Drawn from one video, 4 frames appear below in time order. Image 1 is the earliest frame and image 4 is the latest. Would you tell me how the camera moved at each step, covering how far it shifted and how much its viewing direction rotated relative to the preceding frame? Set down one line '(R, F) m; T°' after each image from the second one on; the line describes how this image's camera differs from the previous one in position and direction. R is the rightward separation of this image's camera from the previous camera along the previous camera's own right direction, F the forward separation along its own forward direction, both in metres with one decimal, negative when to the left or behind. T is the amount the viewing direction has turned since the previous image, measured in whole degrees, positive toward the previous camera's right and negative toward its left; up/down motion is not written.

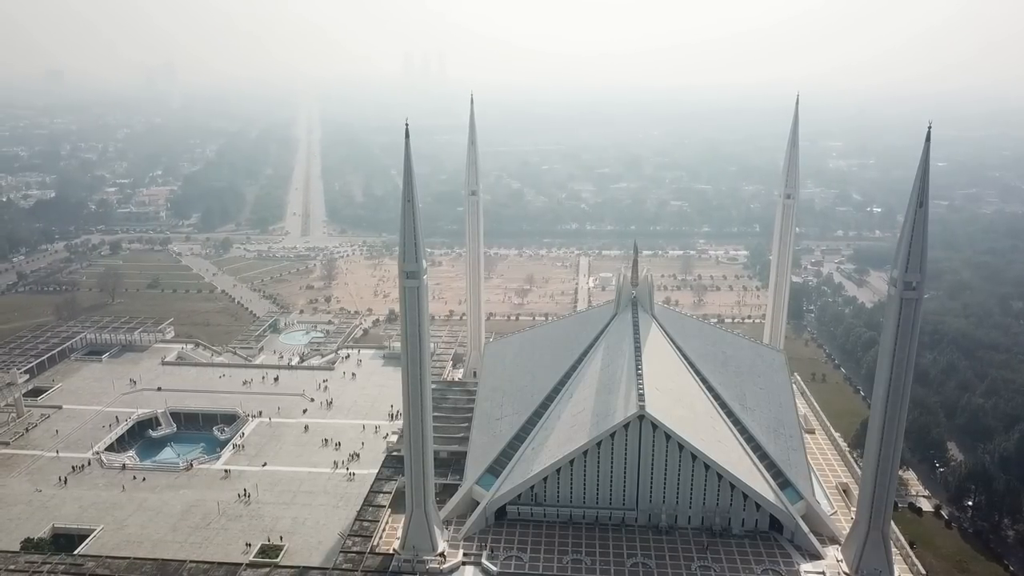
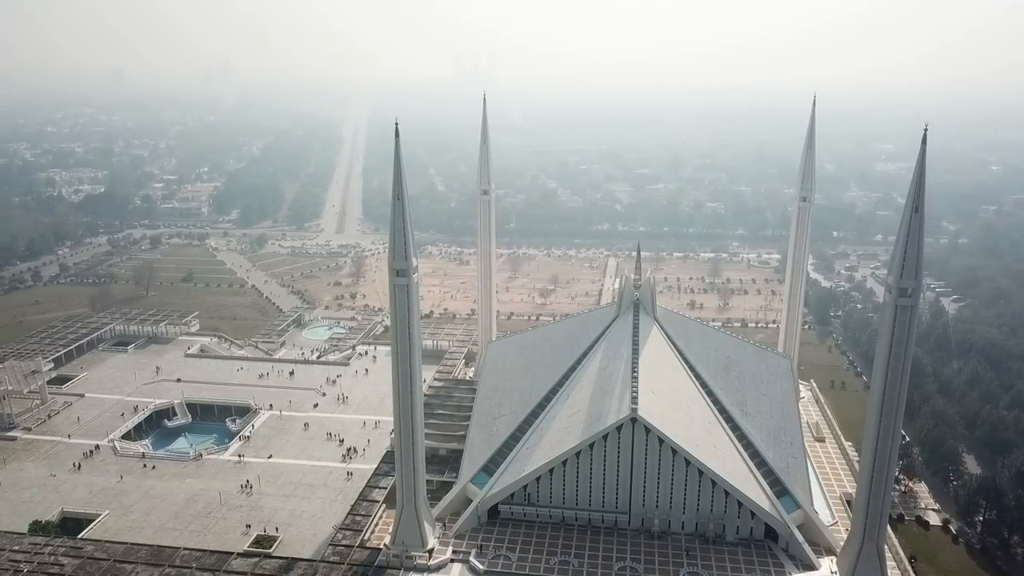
(+1.3, 0.0) m; -3°
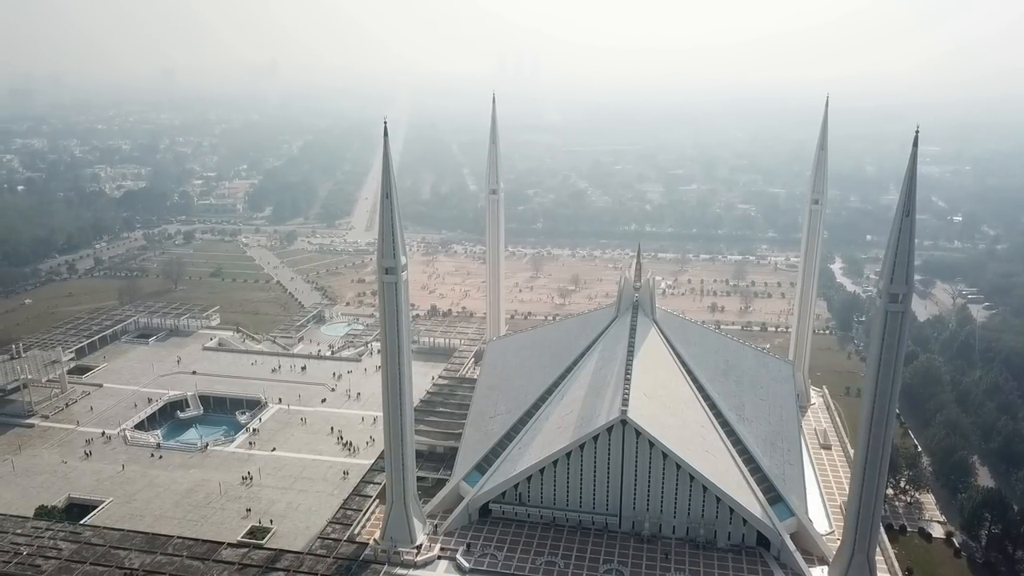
(+1.3, 0.0) m; -3°
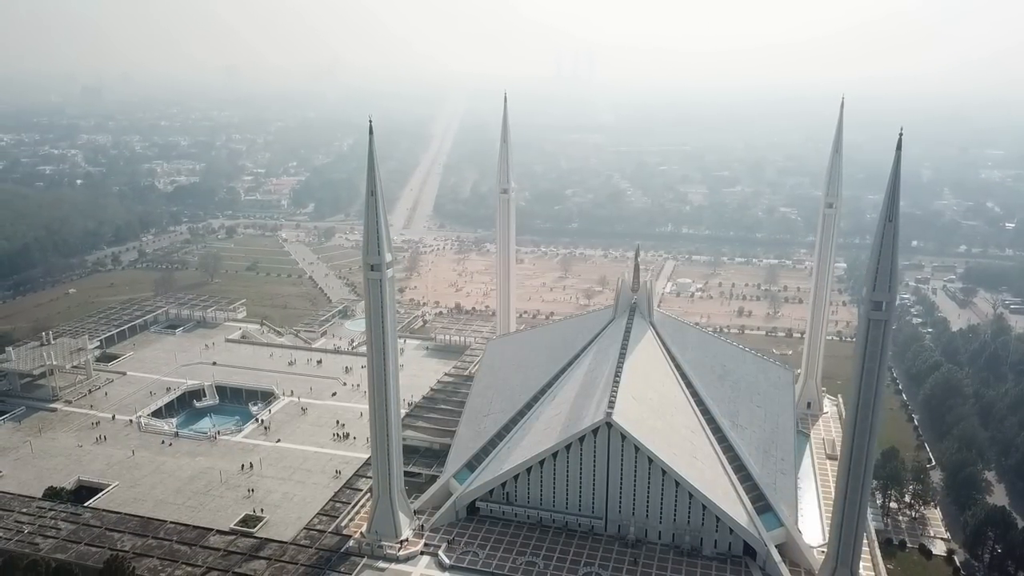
(+1.7, 0.0) m; -4°
